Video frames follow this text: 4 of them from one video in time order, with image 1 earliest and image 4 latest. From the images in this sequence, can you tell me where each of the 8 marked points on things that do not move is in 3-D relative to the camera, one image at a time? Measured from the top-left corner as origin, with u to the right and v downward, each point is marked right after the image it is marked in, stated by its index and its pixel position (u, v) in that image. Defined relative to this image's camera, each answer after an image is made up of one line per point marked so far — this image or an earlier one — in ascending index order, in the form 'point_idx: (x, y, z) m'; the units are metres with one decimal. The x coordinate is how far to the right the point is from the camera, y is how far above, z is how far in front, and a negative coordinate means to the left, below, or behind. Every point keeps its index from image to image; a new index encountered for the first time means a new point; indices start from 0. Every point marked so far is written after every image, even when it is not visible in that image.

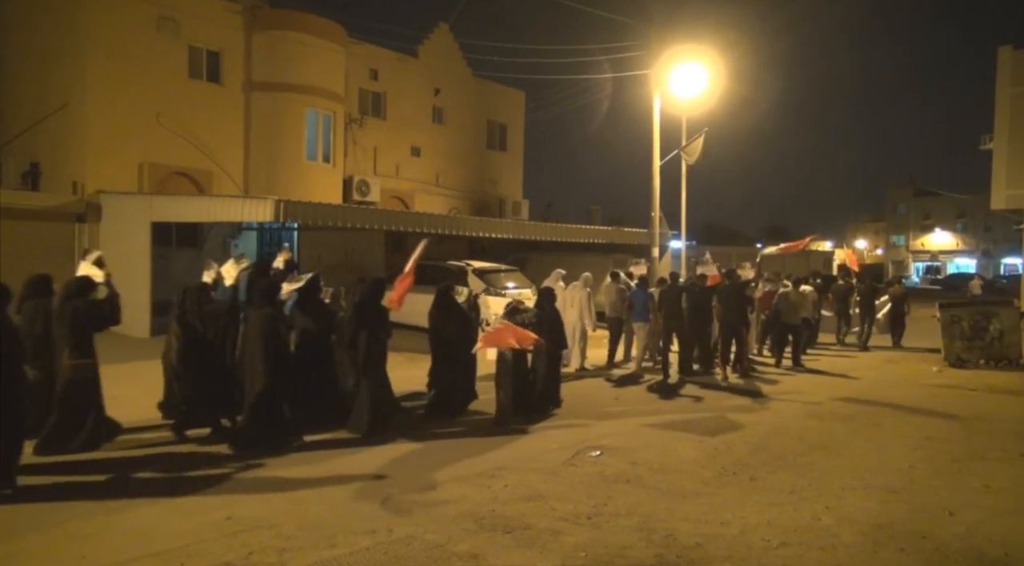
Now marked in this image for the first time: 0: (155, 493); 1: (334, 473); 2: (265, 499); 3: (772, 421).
0: (-3.1, -1.8, +6.4) m
1: (-1.7, -1.8, +7.1) m
2: (-2.1, -1.9, +6.4) m
3: (+3.1, -1.7, +8.6) m
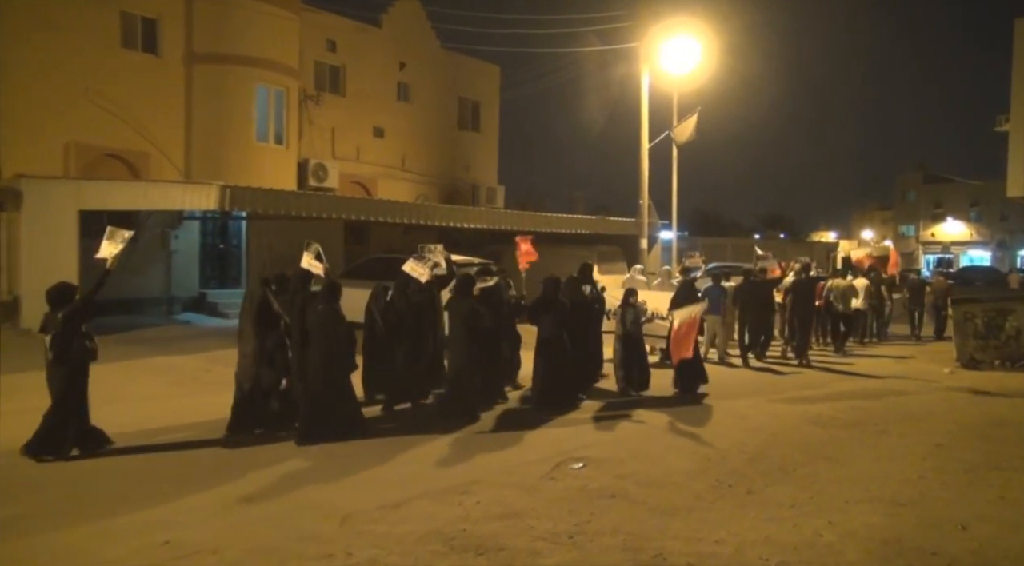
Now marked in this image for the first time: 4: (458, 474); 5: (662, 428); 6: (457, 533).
0: (-3.3, -1.8, +5.6) m
1: (-2.0, -1.8, +6.4) m
2: (-2.3, -1.8, +5.7) m
3: (+2.8, -1.6, +8.0) m
4: (-0.5, -1.8, +6.7) m
5: (+1.7, -1.6, +8.2) m
6: (-0.4, -1.9, +5.5) m
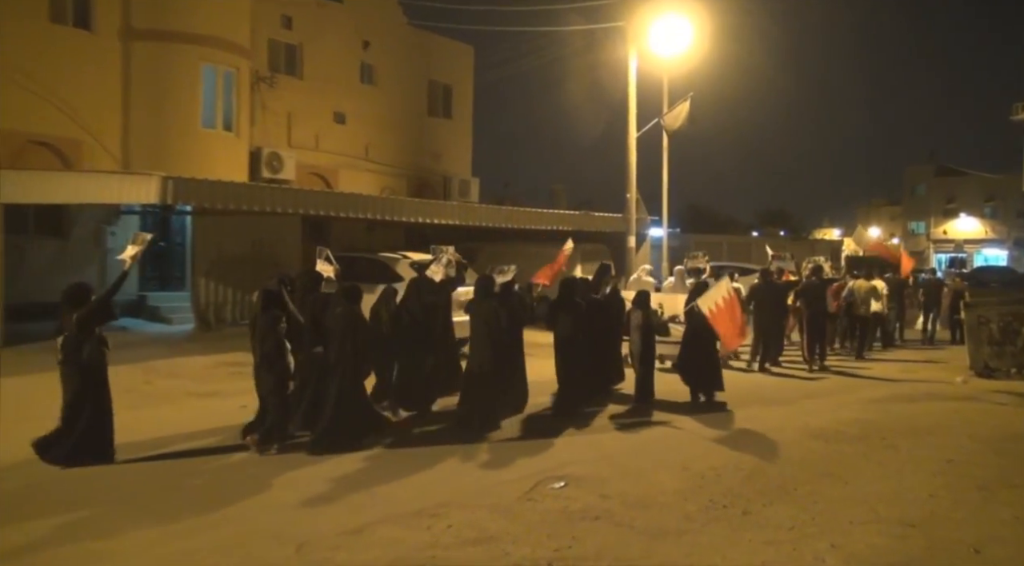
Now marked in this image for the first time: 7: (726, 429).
0: (-3.5, -1.8, +5.0) m
1: (-2.2, -1.8, +5.8) m
2: (-2.5, -1.9, +5.1) m
3: (+2.6, -1.6, +7.5) m
4: (-0.7, -1.8, +6.2) m
5: (+1.5, -1.6, +7.6) m
6: (-0.6, -1.9, +4.9) m
7: (+2.4, -1.6, +8.0) m
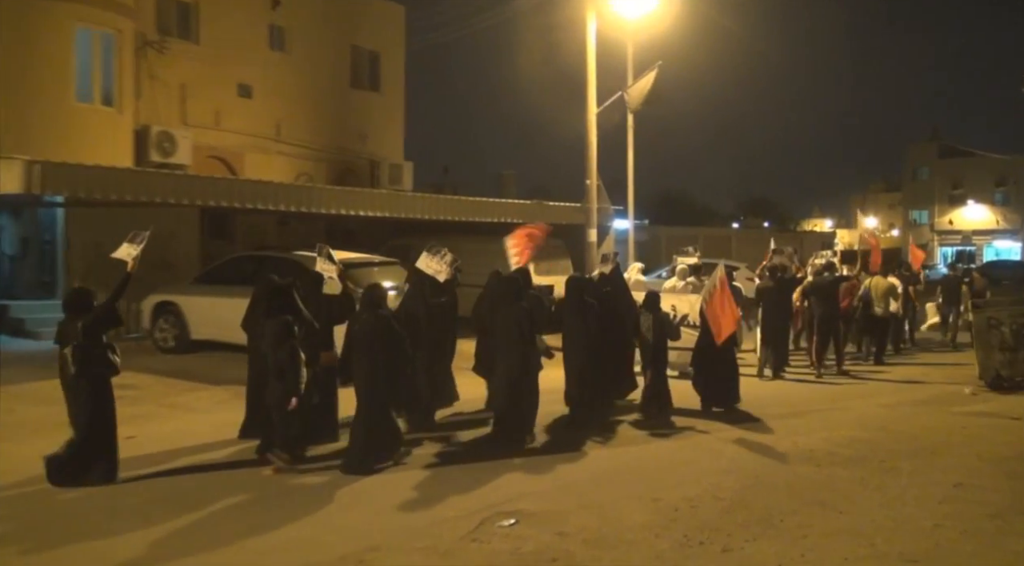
0: (-3.9, -1.9, +4.0) m
1: (-2.6, -1.9, +4.8) m
2: (-2.9, -1.9, +4.1) m
3: (+2.1, -1.6, +6.7) m
4: (-1.1, -1.8, +5.3) m
5: (+1.0, -1.6, +6.8) m
6: (-1.0, -1.9, +4.0) m
7: (+1.9, -1.6, +7.2) m
